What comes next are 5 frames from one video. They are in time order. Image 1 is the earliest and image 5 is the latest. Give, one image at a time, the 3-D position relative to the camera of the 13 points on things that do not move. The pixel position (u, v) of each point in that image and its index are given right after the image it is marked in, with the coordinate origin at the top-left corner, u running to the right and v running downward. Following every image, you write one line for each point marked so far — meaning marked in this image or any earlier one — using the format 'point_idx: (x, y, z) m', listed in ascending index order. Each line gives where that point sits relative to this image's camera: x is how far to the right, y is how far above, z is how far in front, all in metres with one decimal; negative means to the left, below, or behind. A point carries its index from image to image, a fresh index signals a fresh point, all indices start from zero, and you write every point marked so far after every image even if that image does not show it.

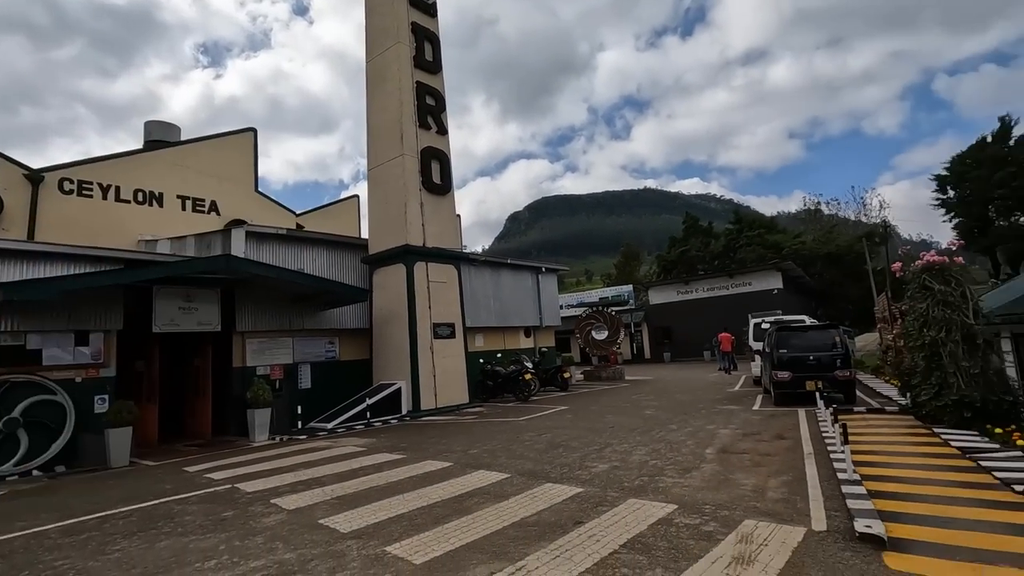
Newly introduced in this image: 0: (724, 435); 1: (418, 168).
0: (+3.5, -2.4, +8.9) m
1: (-2.5, +3.2, +14.3) m
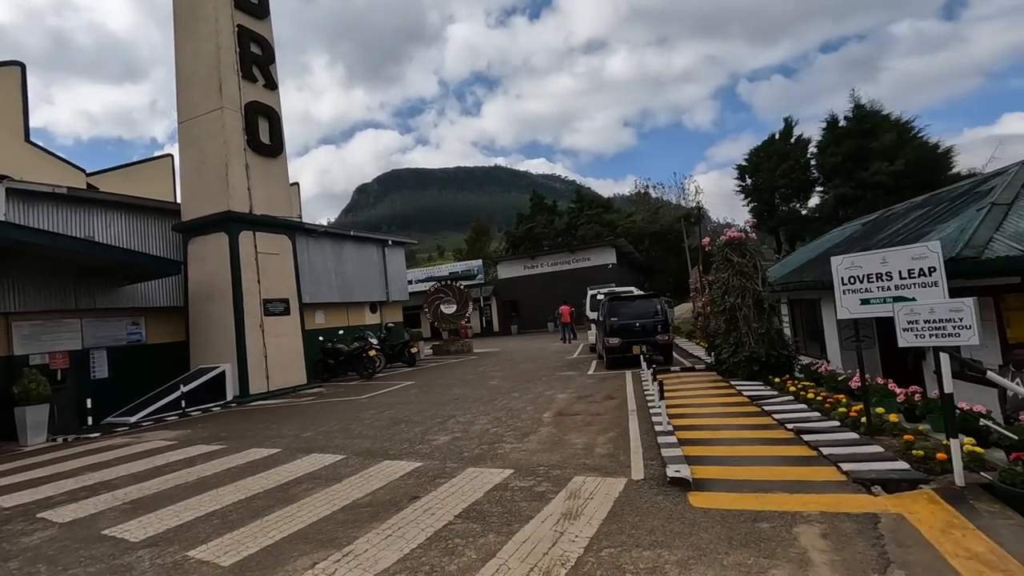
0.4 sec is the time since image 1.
0: (+0.9, -1.9, +9.3) m
1: (-6.4, +3.9, +12.7) m
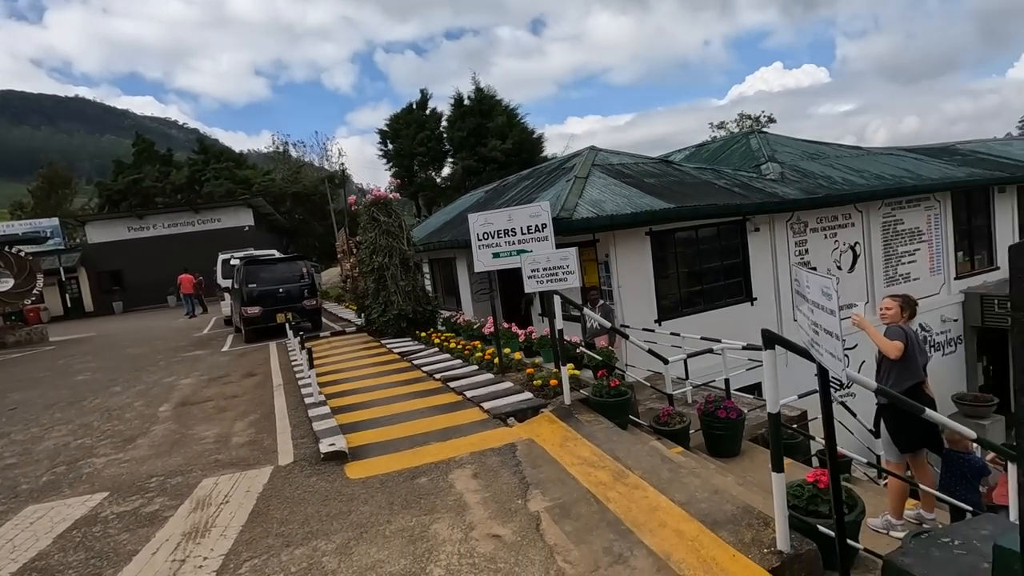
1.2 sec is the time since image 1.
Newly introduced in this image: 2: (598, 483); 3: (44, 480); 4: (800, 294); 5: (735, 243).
0: (-4.6, -1.4, +7.6) m
1: (-12.6, +4.2, +5.6) m
2: (+0.6, -1.3, +3.6) m
3: (-3.9, -1.6, +4.5) m
4: (+1.3, 0.0, +2.4) m
5: (+4.2, +0.8, +10.0) m
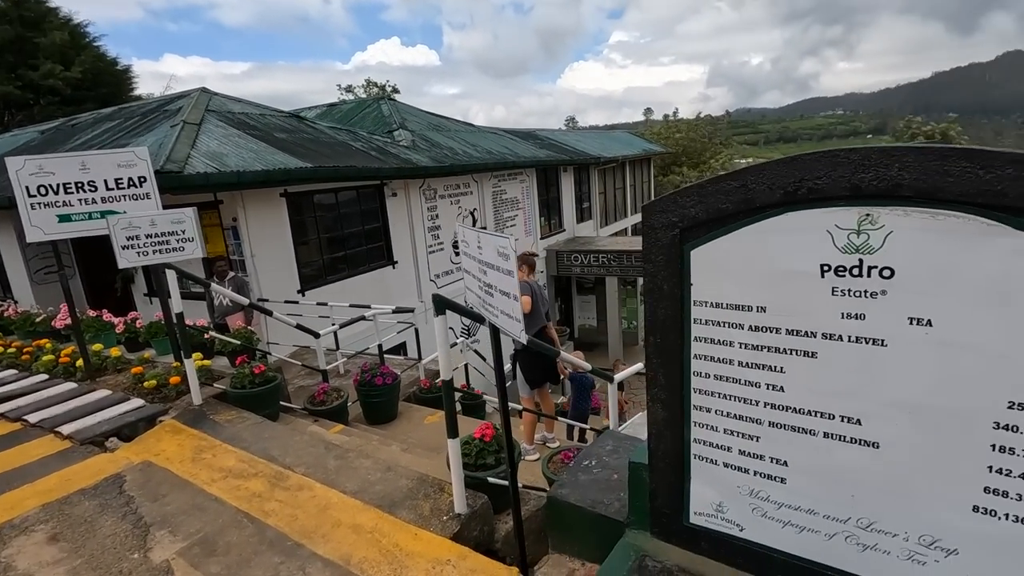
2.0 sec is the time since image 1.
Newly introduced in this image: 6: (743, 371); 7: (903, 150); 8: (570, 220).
0: (-8.0, -1.5, +3.0) m
1: (-13.3, +3.4, -3.8) m
2: (-1.4, -1.1, +2.9) m
3: (-5.6, -1.8, +0.9) m
4: (-0.2, +0.1, +2.3) m
5: (-2.6, +1.5, +10.0) m
6: (+0.8, -0.3, +1.8) m
7: (+1.0, +0.4, +1.4) m
8: (+2.0, +2.3, +18.4) m
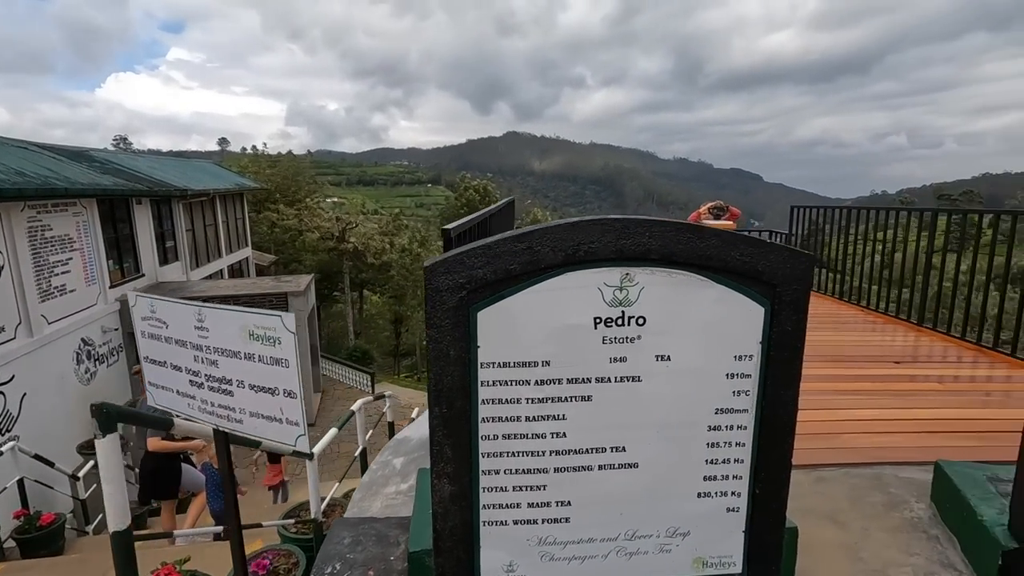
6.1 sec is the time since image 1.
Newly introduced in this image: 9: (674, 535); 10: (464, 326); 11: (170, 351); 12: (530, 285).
0: (-7.2, -2.2, -3.2) m
1: (-7.1, +2.9, -11.6) m
2: (-2.3, -1.6, +1.2) m
3: (-4.0, -2.2, -3.0) m
4: (-1.0, -0.1, +1.6) m
5: (-8.1, +0.4, +5.8) m
6: (+0.1, -0.5, +1.8) m
7: (+0.4, +0.2, +1.7) m
8: (-10.2, +0.7, +15.2) m
9: (+0.6, -0.9, +1.9) m
10: (-0.2, -0.1, +1.7) m
11: (-1.0, -0.2, +1.6) m
12: (+0.1, 0.0, +1.7) m
